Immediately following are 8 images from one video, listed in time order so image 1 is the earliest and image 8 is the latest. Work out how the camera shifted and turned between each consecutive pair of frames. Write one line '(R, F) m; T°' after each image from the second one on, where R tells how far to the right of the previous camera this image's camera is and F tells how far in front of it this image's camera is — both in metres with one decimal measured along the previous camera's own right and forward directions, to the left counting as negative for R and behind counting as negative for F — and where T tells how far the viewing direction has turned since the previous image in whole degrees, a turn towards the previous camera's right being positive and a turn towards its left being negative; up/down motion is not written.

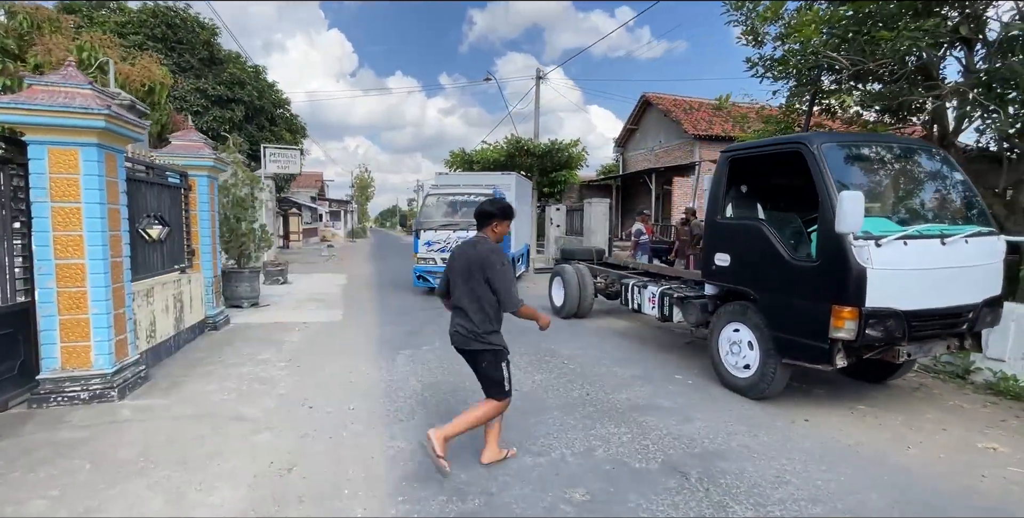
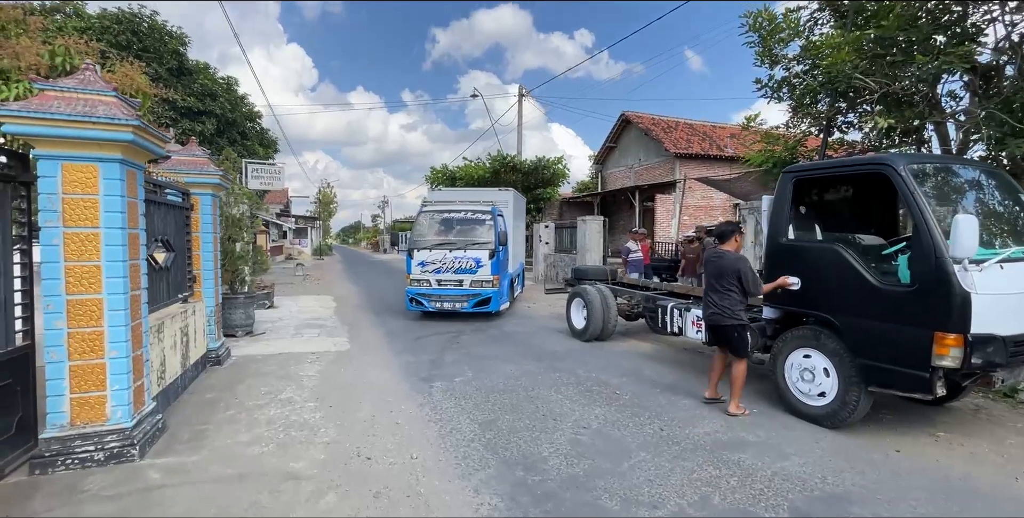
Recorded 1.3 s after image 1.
(-1.0, +0.4) m; +4°
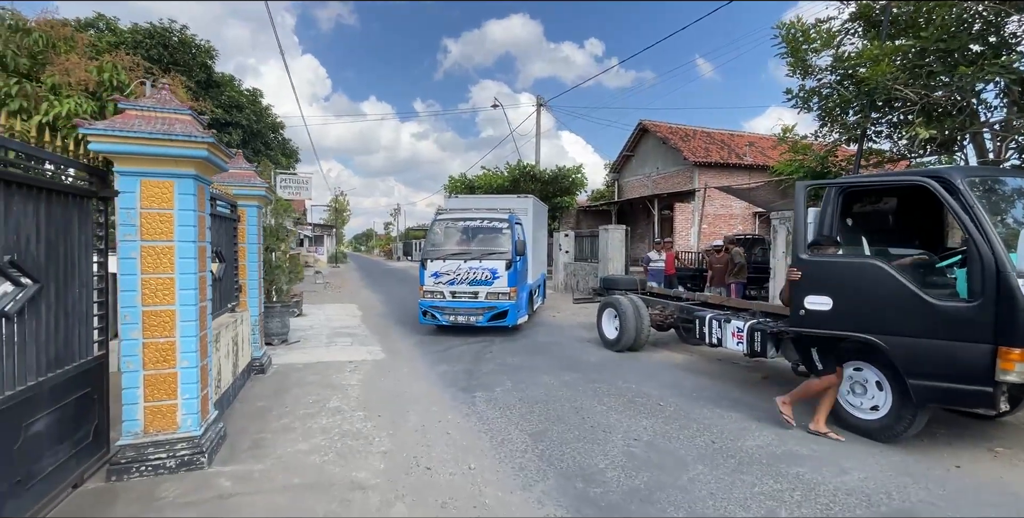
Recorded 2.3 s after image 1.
(-0.4, -0.1) m; -1°
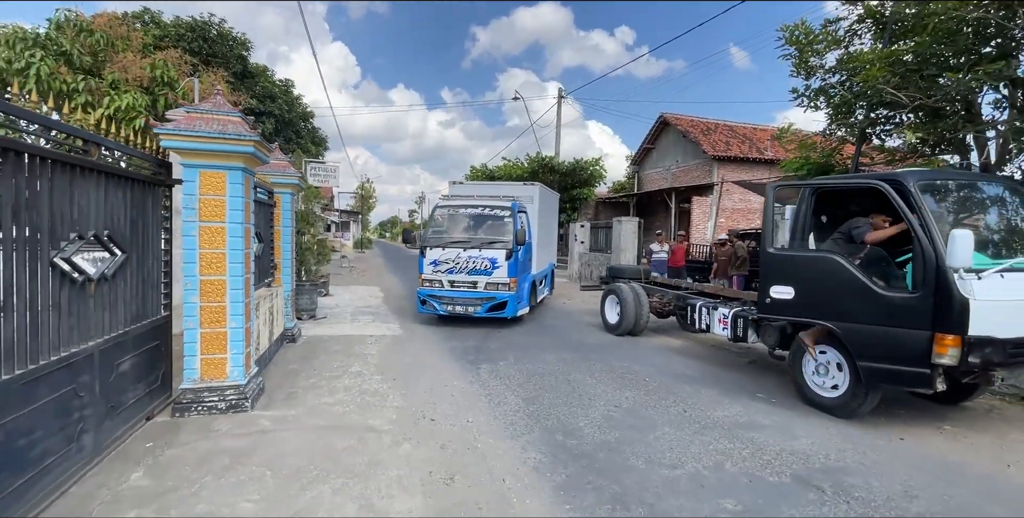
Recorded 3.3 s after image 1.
(+0.3, -0.6) m; -3°
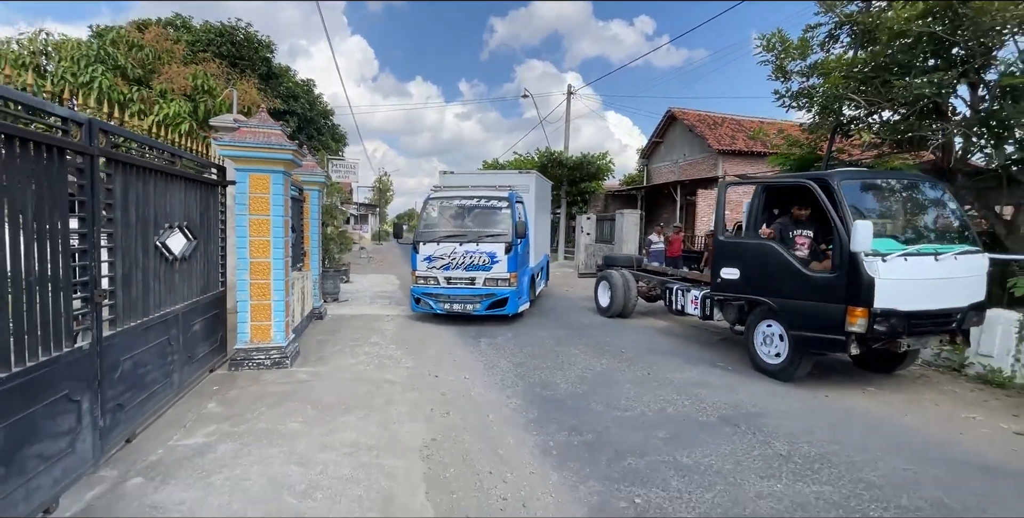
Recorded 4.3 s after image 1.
(+0.3, -1.0) m; -2°
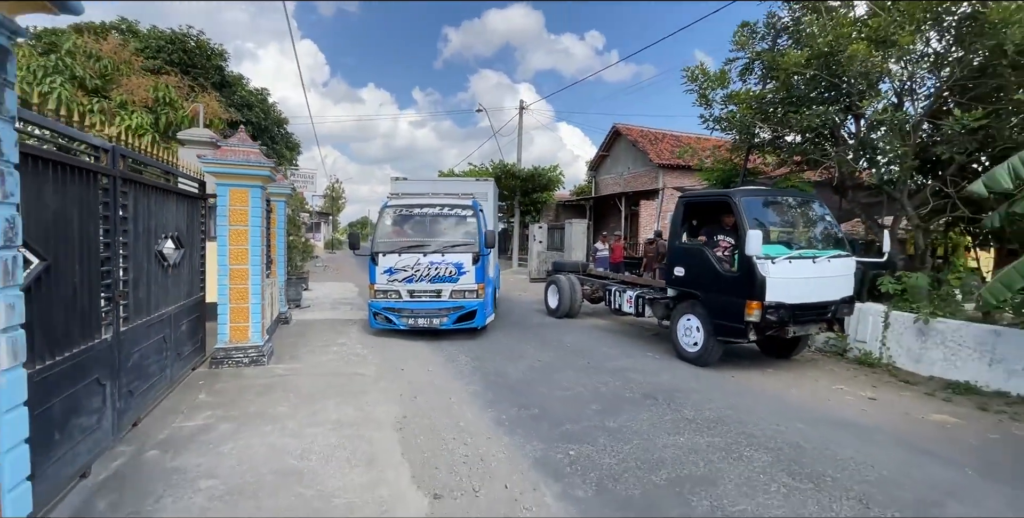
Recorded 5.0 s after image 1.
(0.0, -0.8) m; +5°
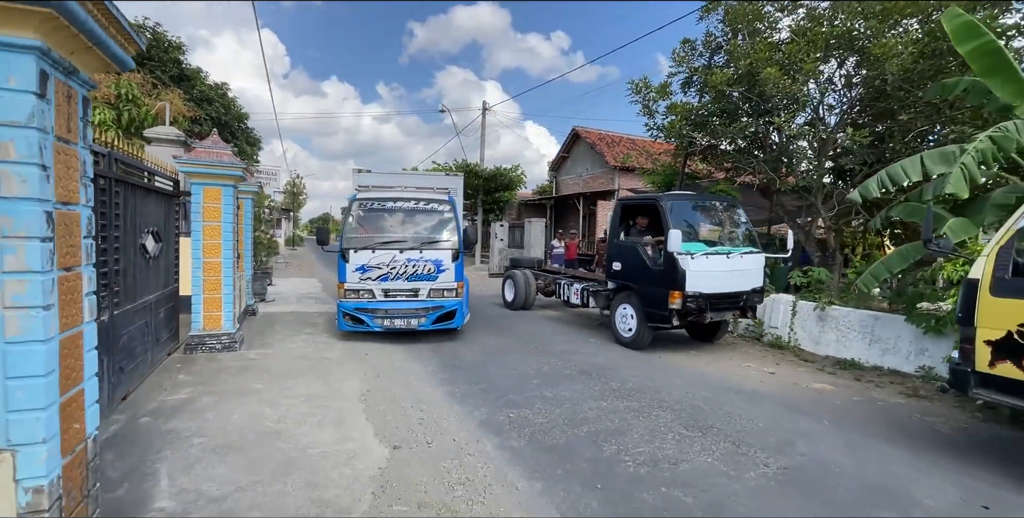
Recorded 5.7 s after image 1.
(+0.2, -0.8) m; +4°
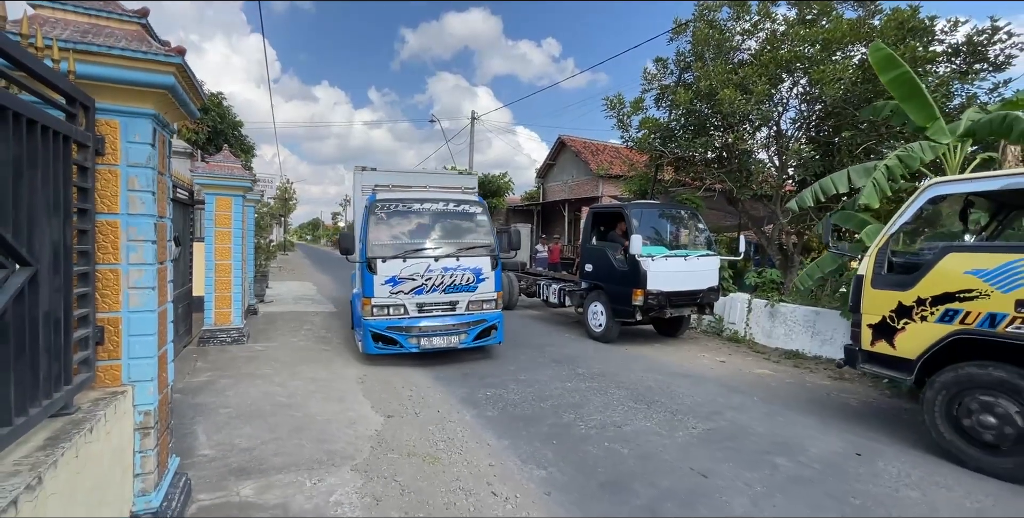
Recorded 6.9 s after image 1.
(+0.2, -0.9) m; +1°
